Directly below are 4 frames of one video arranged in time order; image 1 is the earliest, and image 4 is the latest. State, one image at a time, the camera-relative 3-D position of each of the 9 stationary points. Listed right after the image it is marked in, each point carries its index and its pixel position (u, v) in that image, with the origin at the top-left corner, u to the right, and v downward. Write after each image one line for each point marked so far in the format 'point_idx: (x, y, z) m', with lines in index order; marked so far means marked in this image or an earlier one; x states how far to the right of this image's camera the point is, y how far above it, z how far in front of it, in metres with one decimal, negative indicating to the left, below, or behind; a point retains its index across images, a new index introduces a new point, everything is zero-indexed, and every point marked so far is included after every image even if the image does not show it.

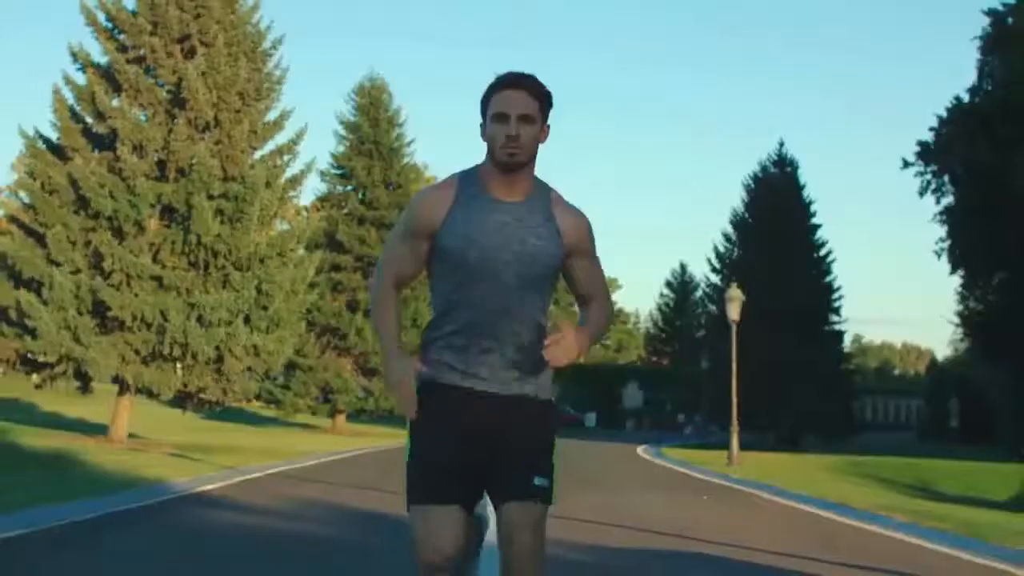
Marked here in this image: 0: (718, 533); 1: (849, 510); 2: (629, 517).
0: (+2.2, -2.4, +15.4) m
1: (+4.2, -2.7, +18.9) m
2: (+1.4, -2.5, +17.1) m
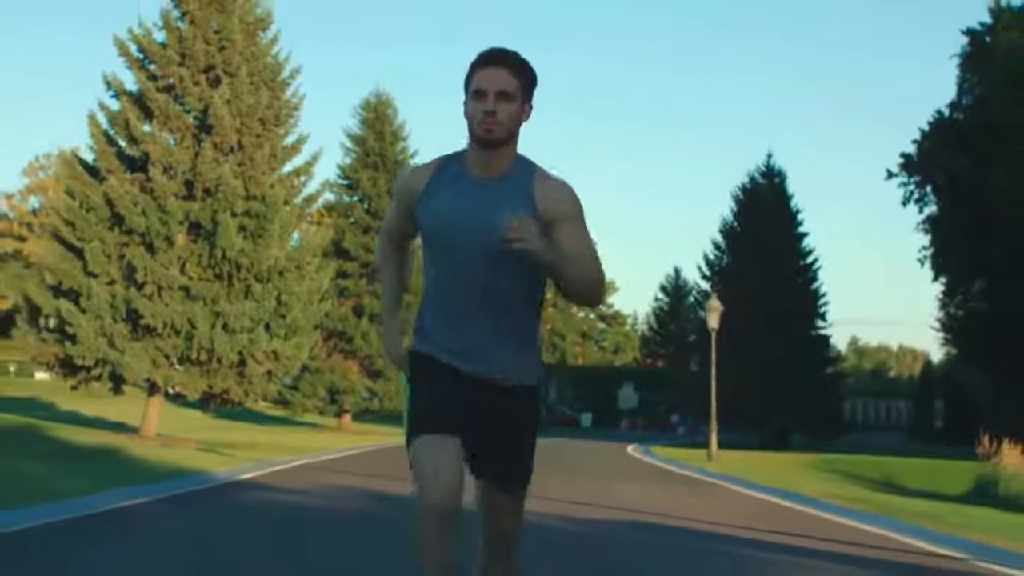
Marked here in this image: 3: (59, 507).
0: (+2.1, -2.6, +17.5) m
1: (+4.2, -2.9, +21.0) m
2: (+1.4, -2.7, +19.3) m
3: (-4.7, -2.3, +15.6) m
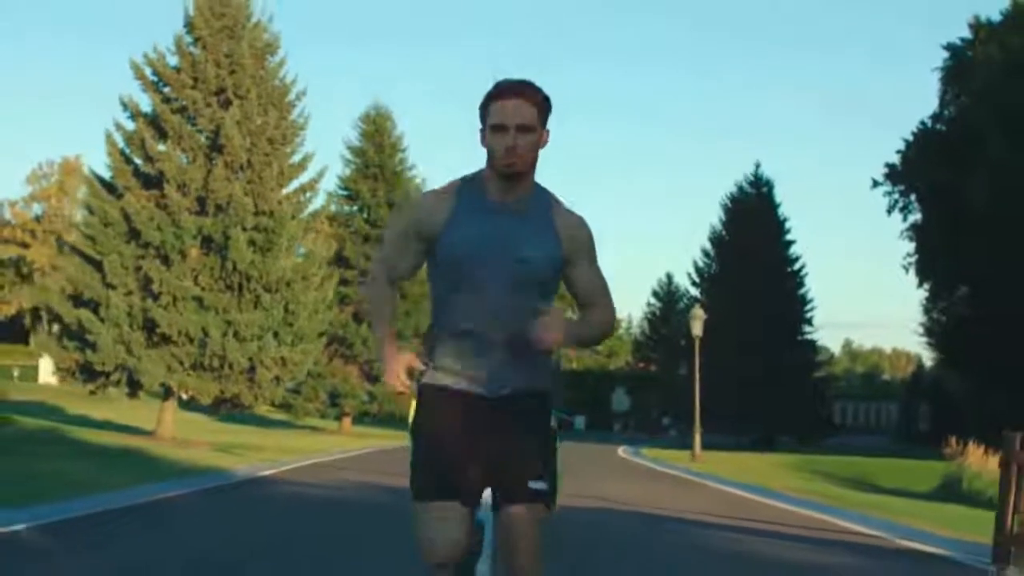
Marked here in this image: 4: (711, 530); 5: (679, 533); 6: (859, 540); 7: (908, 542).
0: (+2.1, -2.8, +19.1) m
1: (+4.1, -3.1, +22.5) m
2: (+1.3, -2.9, +20.8) m
3: (-4.7, -2.4, +17.1) m
4: (+2.0, -2.5, +15.3) m
5: (+1.6, -2.4, +14.8) m
6: (+3.3, -2.5, +14.6) m
7: (+3.8, -2.5, +14.7) m
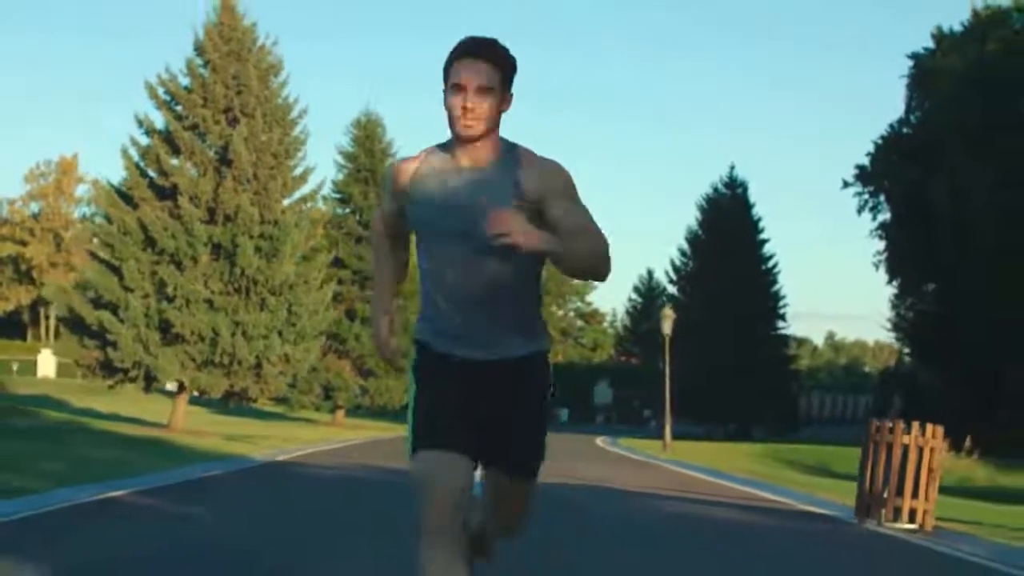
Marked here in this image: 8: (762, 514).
0: (+1.8, -2.9, +21.5) m
1: (+3.8, -3.2, +25.0) m
2: (+1.1, -3.0, +23.2) m
3: (-4.9, -2.5, +19.4) m
4: (+1.8, -2.6, +17.7) m
5: (+1.5, -2.5, +17.2) m
6: (+3.2, -2.6, +17.1) m
7: (+3.6, -2.6, +17.2) m
8: (+2.7, -2.5, +16.3) m
